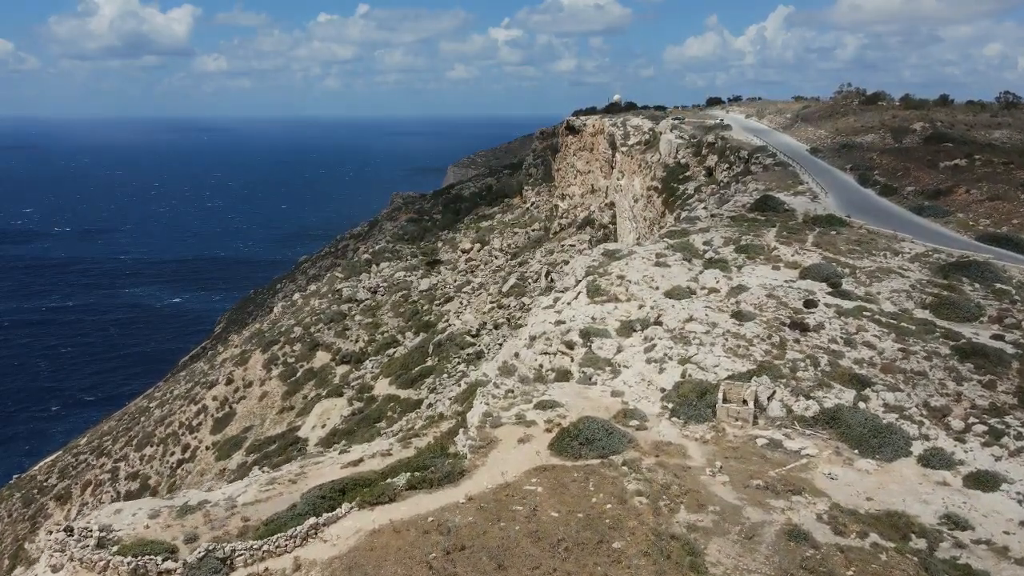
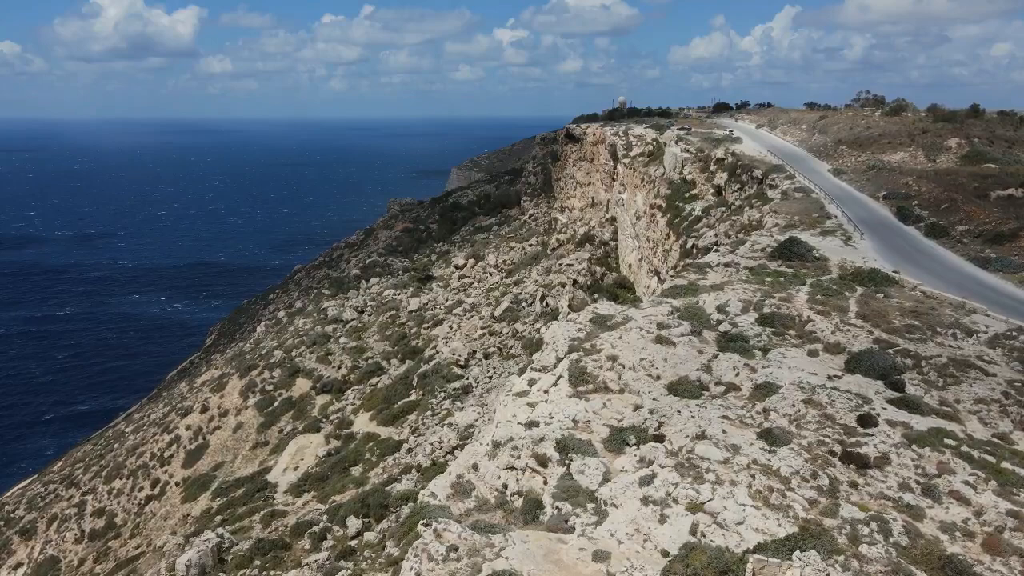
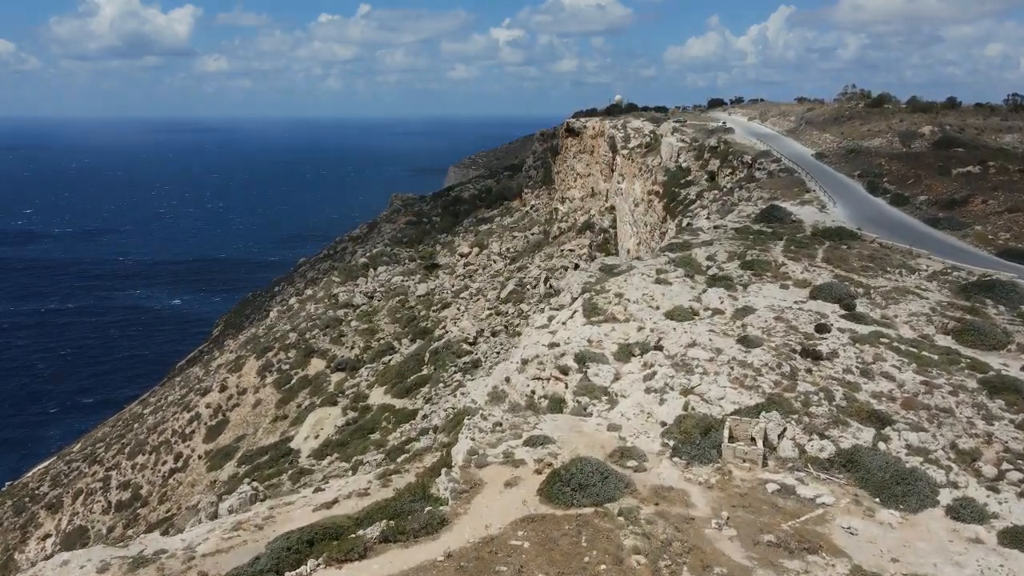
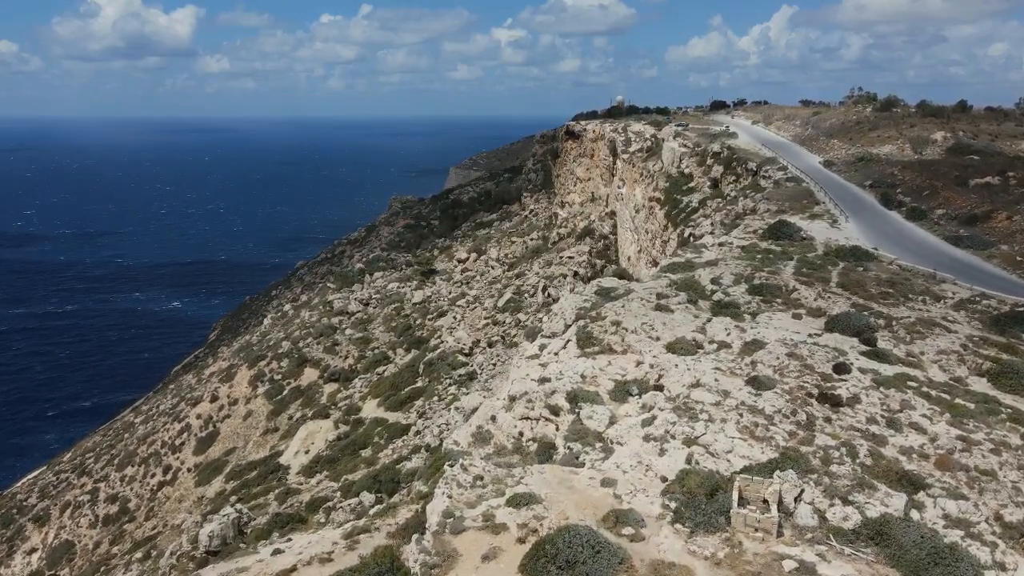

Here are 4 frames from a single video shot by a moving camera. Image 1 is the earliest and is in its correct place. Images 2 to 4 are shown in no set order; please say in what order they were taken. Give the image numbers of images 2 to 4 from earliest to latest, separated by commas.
3, 4, 2
